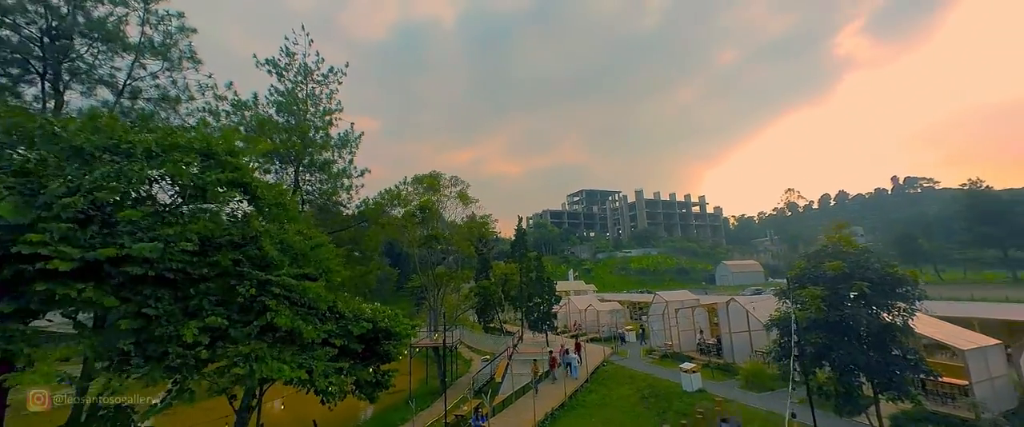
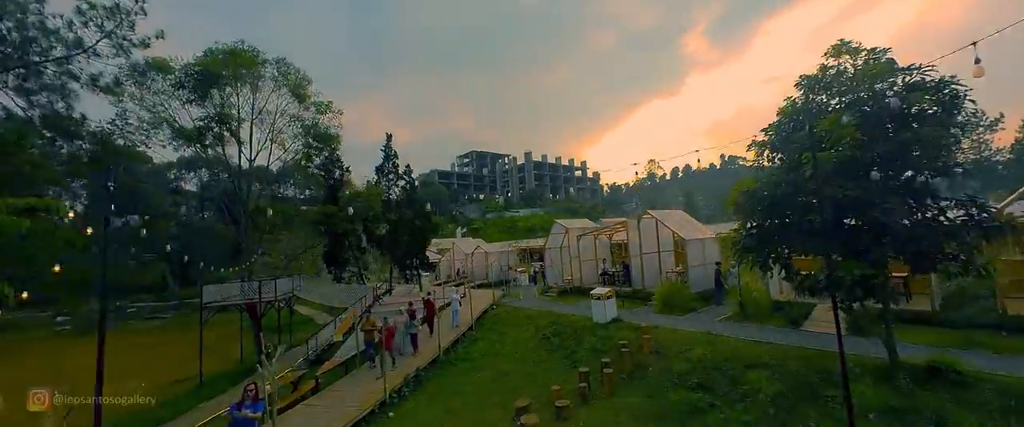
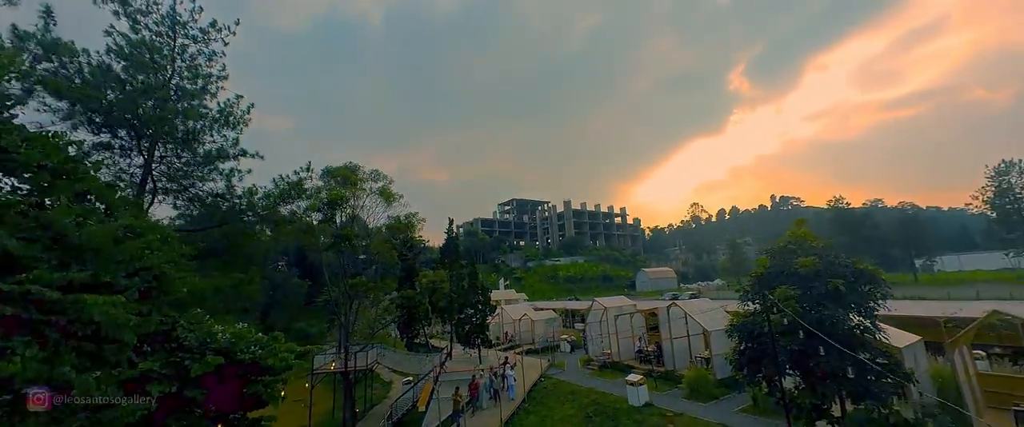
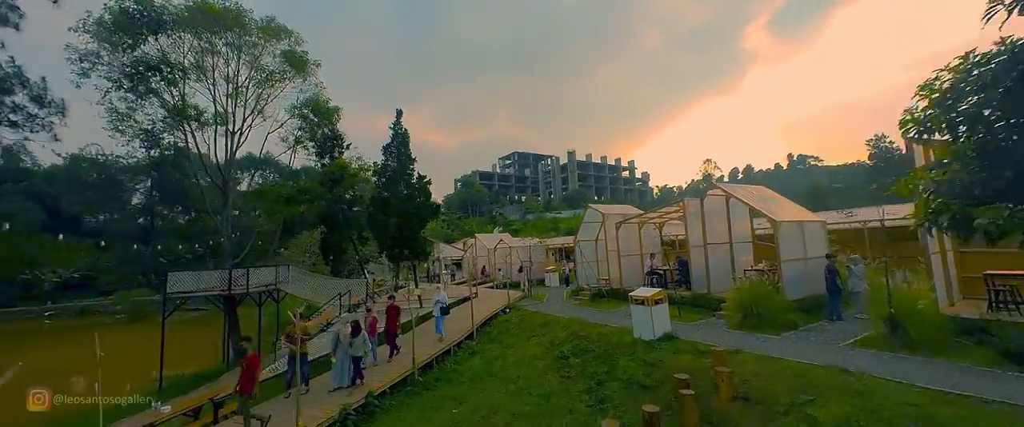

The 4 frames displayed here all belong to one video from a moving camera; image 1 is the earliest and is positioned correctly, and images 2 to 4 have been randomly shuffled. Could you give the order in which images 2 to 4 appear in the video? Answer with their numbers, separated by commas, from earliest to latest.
3, 2, 4
